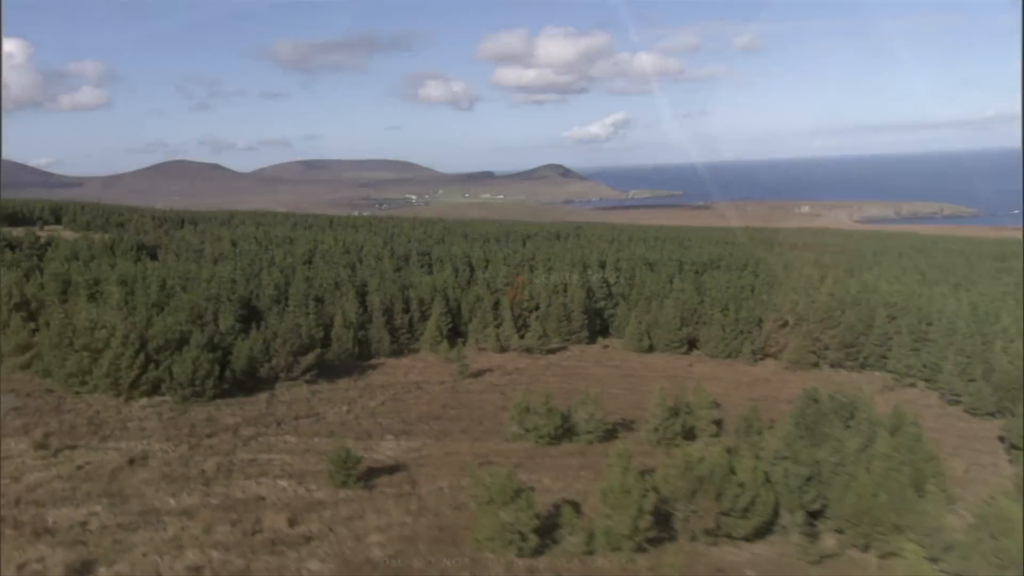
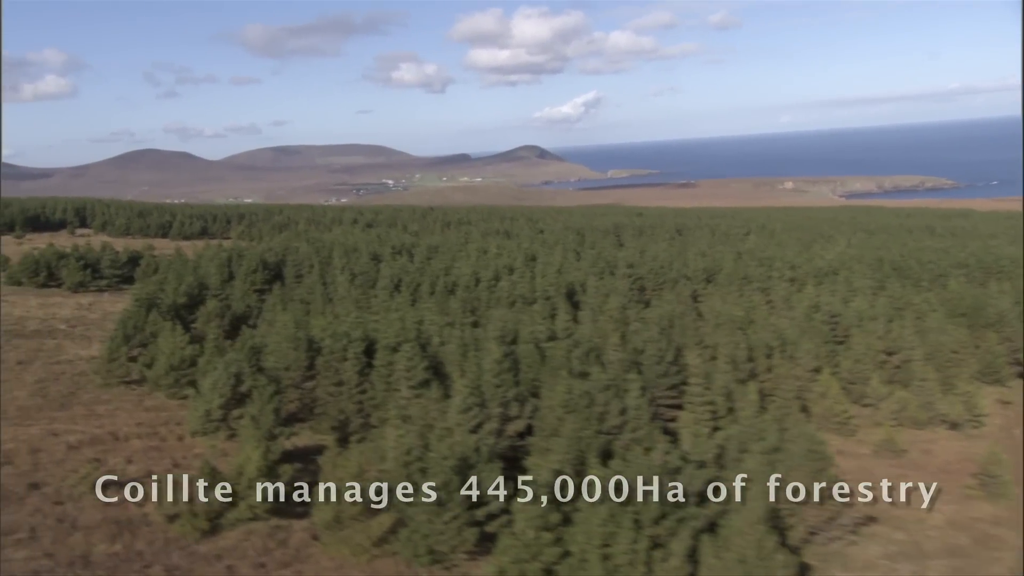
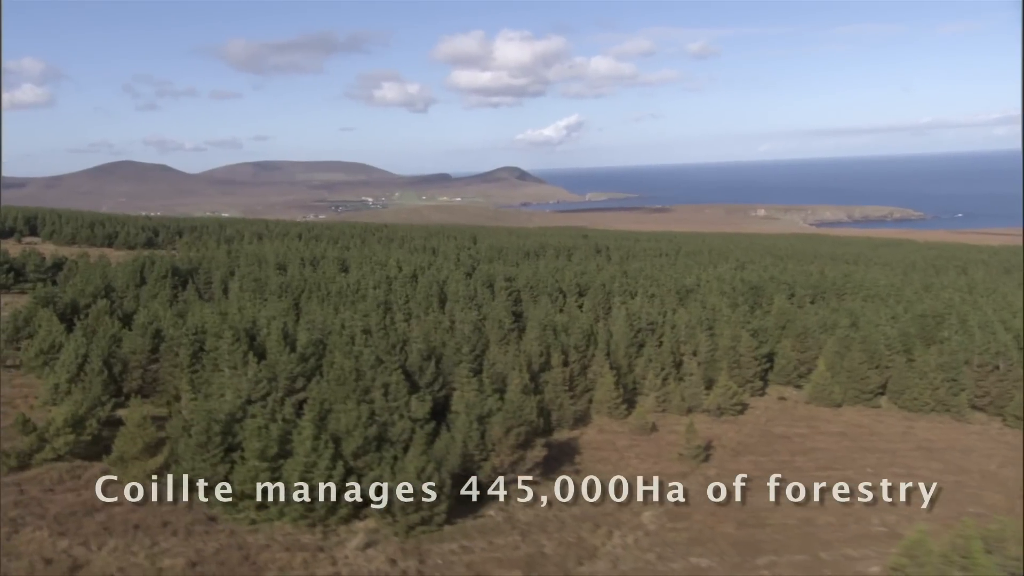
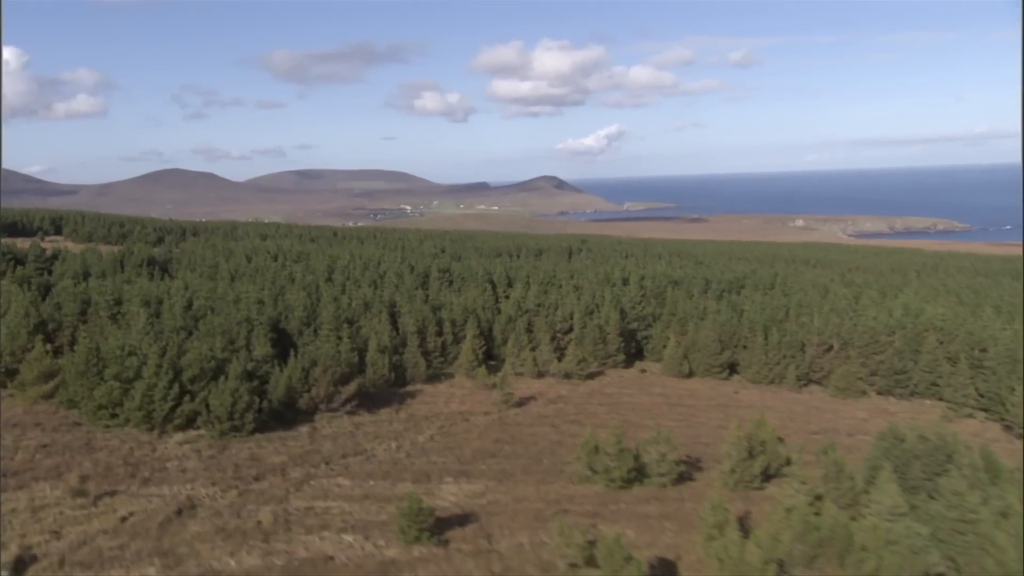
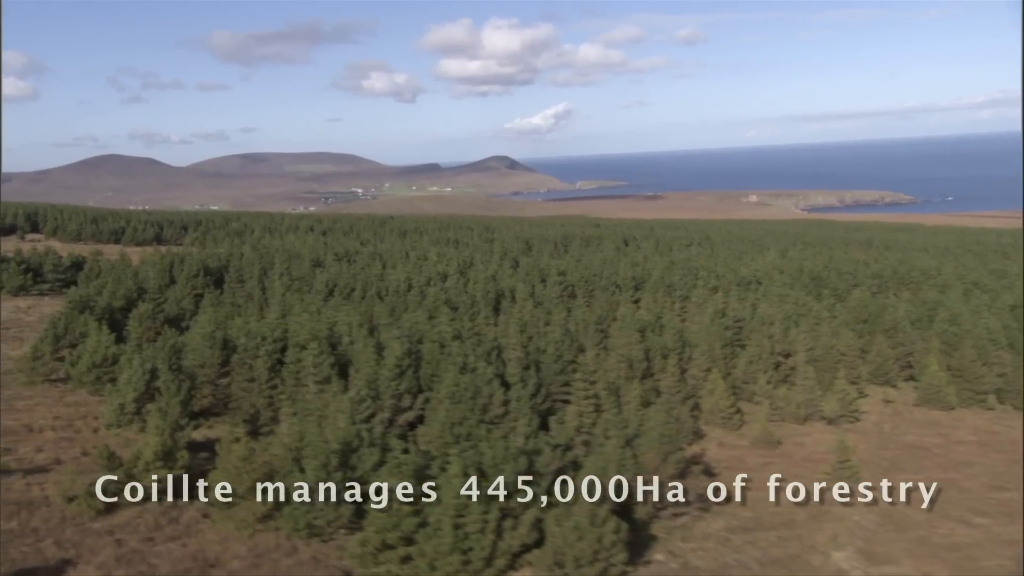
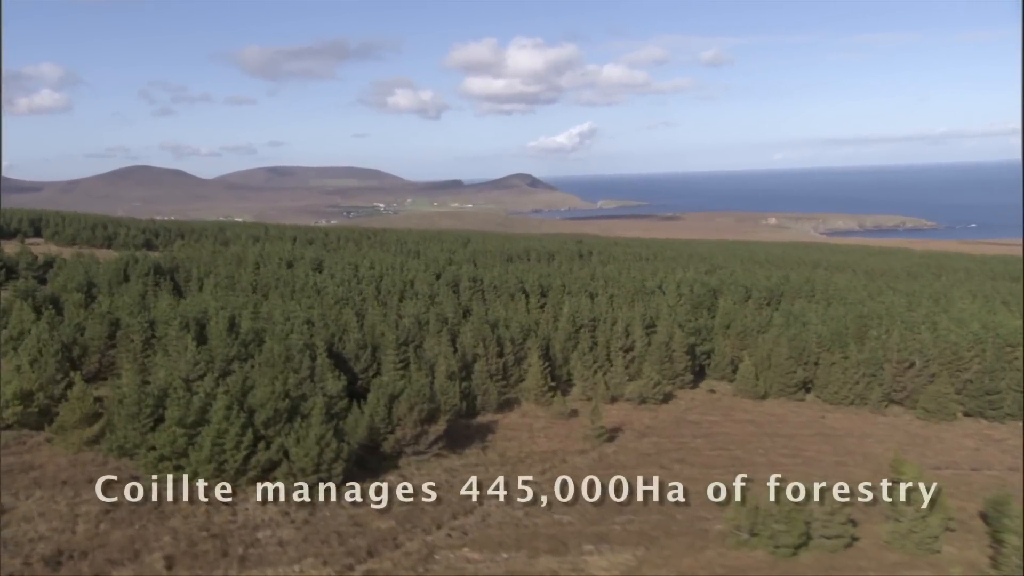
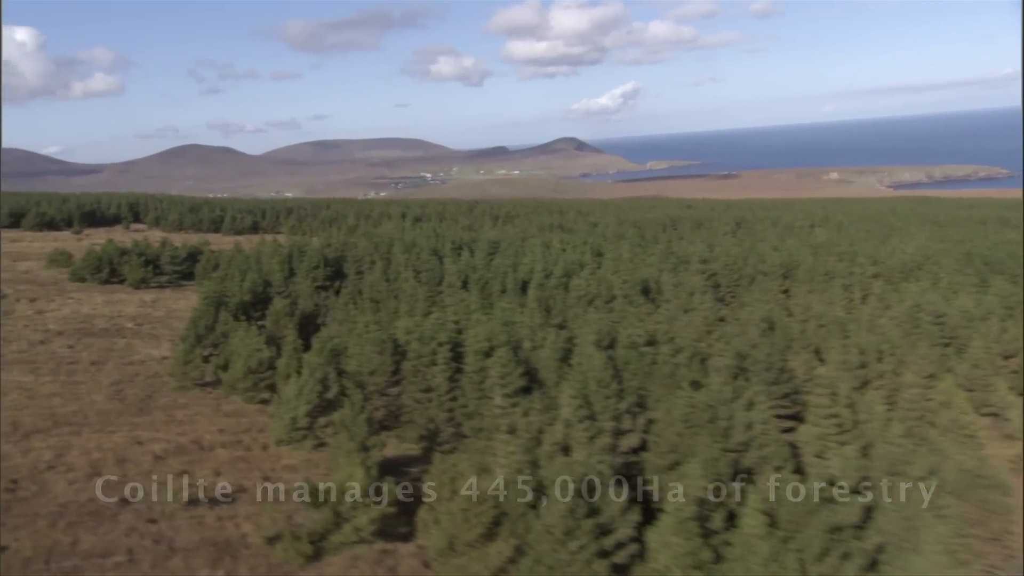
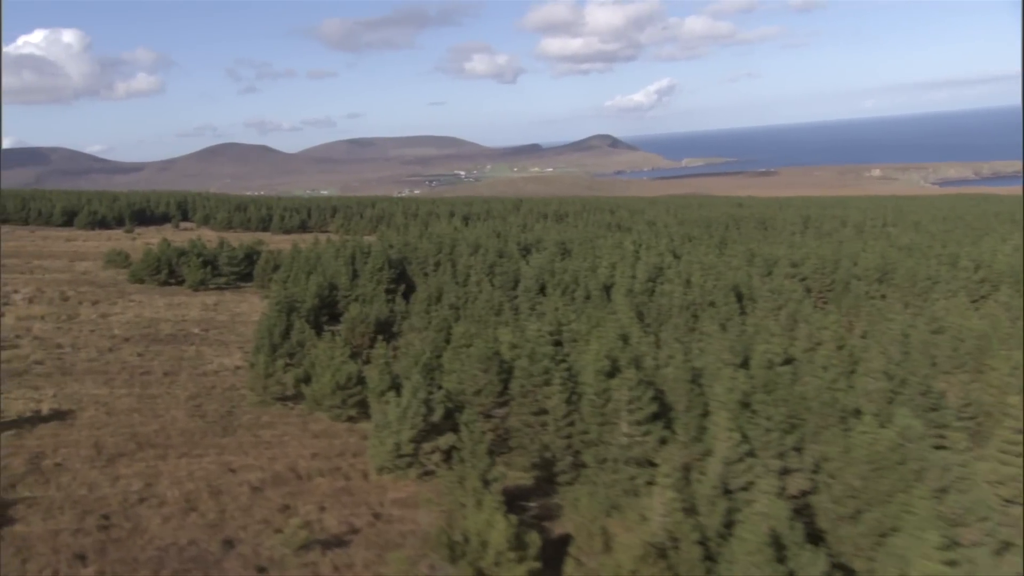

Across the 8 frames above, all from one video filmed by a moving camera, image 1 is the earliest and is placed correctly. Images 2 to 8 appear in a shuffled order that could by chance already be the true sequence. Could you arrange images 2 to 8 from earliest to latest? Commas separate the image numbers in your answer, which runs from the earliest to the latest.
4, 6, 3, 5, 2, 7, 8
